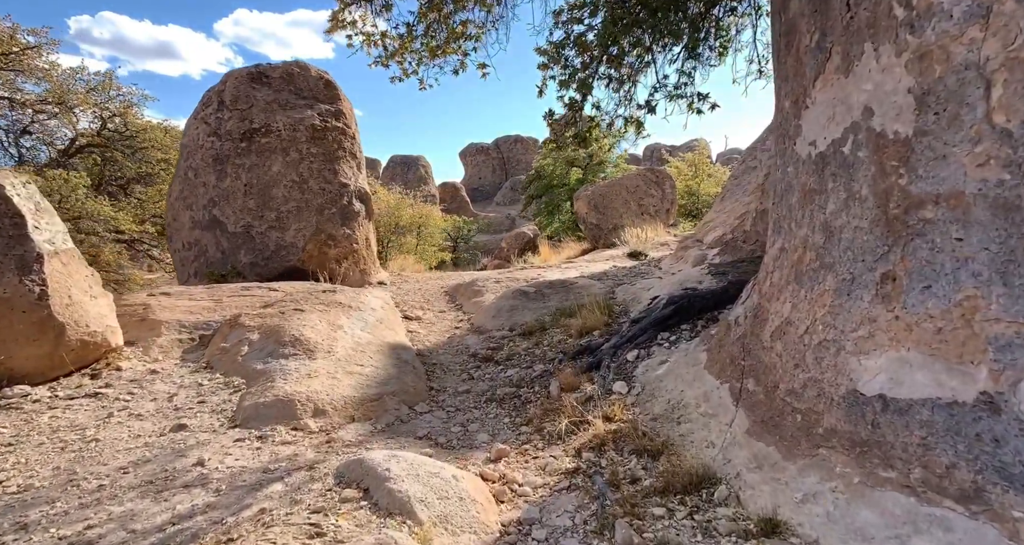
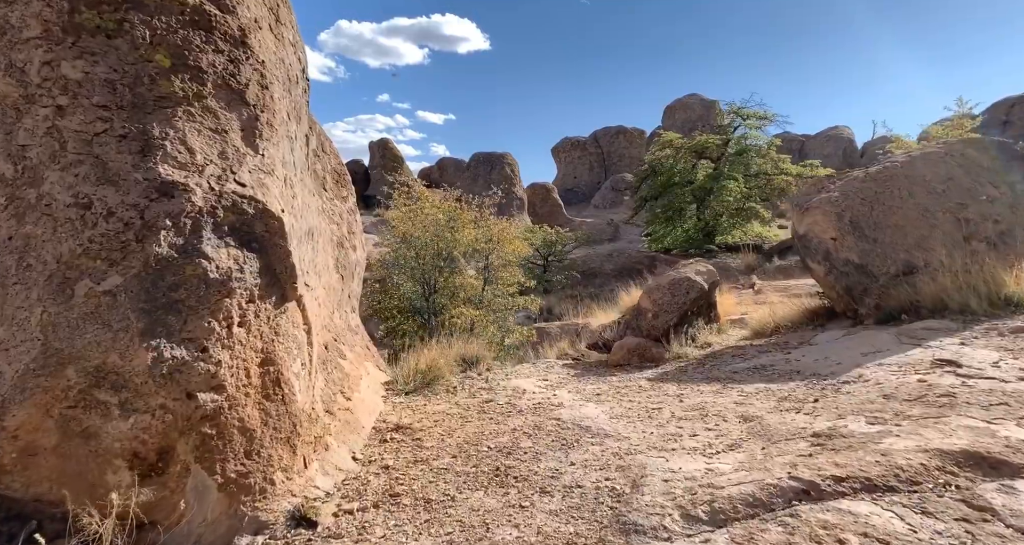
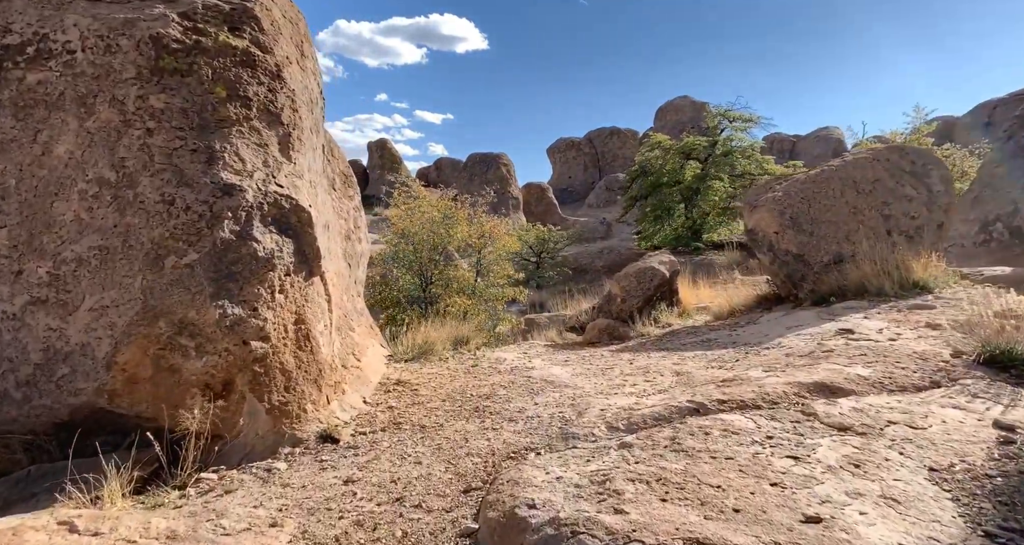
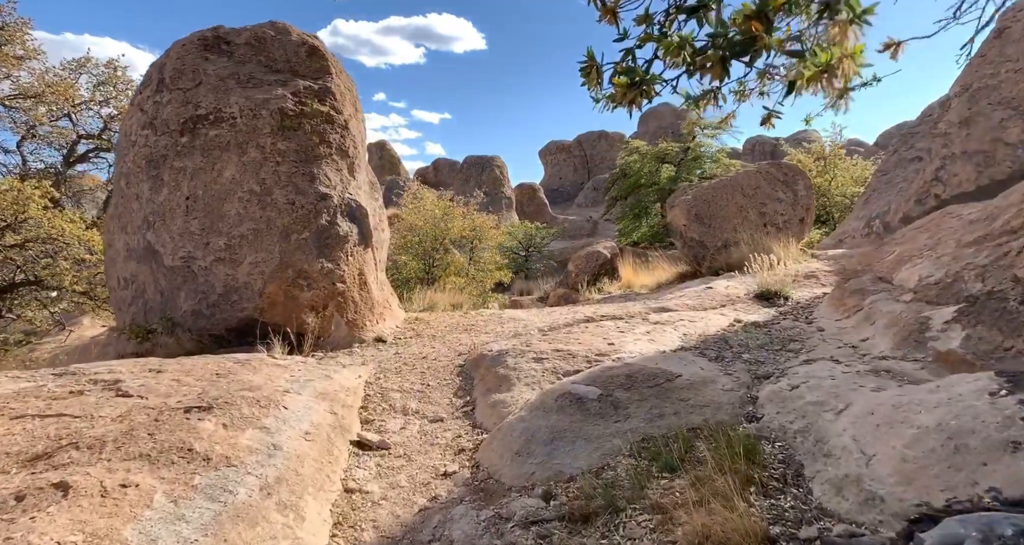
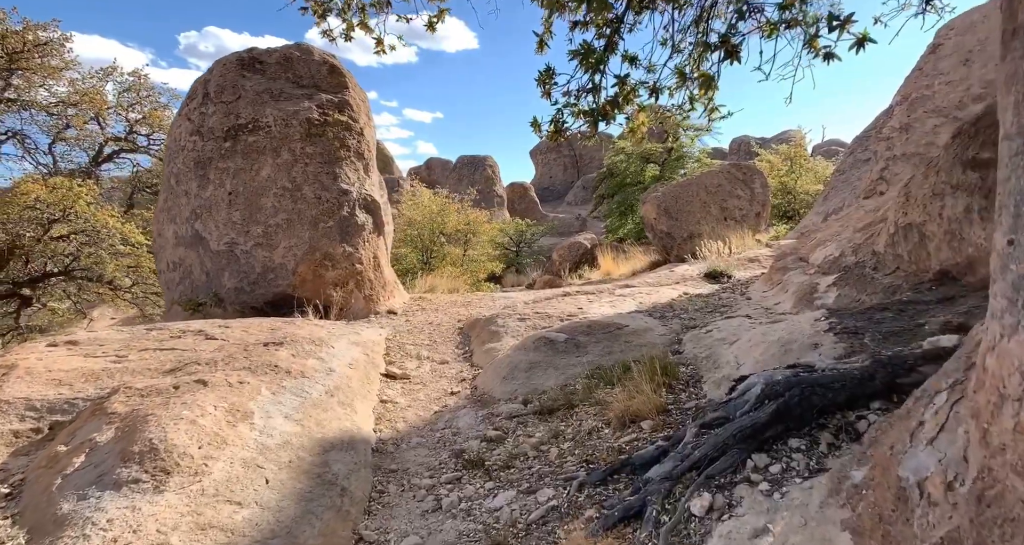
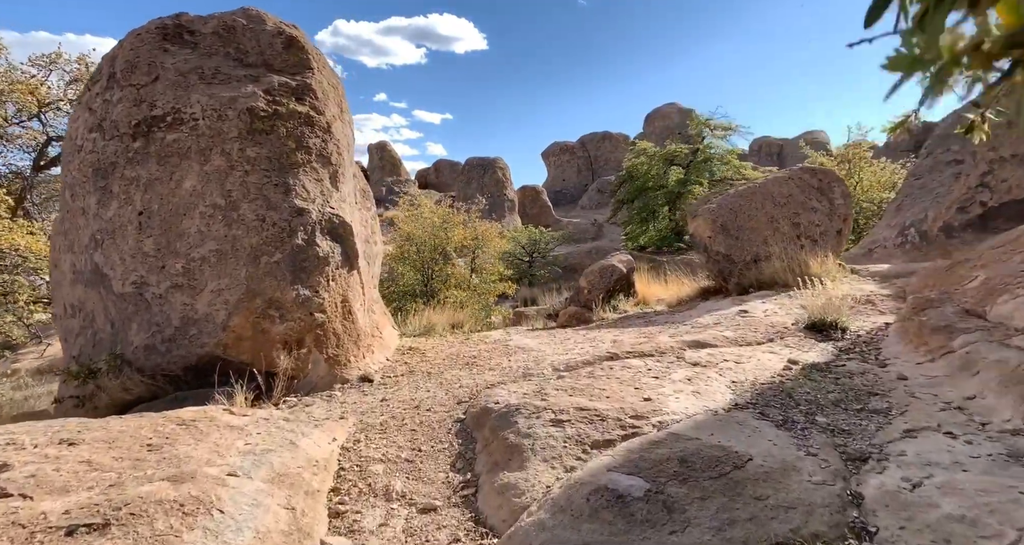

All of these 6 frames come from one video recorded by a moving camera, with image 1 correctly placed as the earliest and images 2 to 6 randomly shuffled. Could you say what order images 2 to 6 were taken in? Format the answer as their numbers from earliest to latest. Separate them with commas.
5, 4, 6, 3, 2
